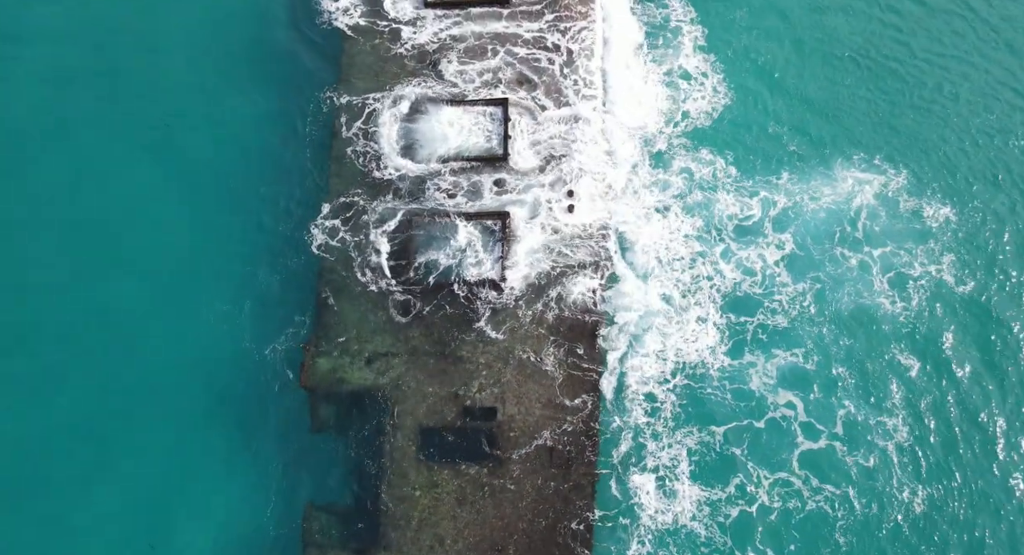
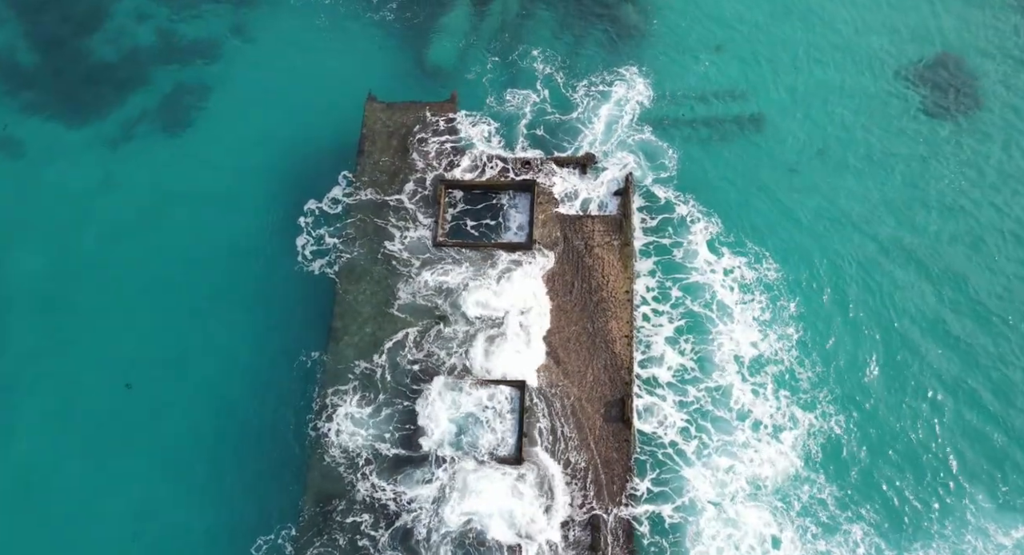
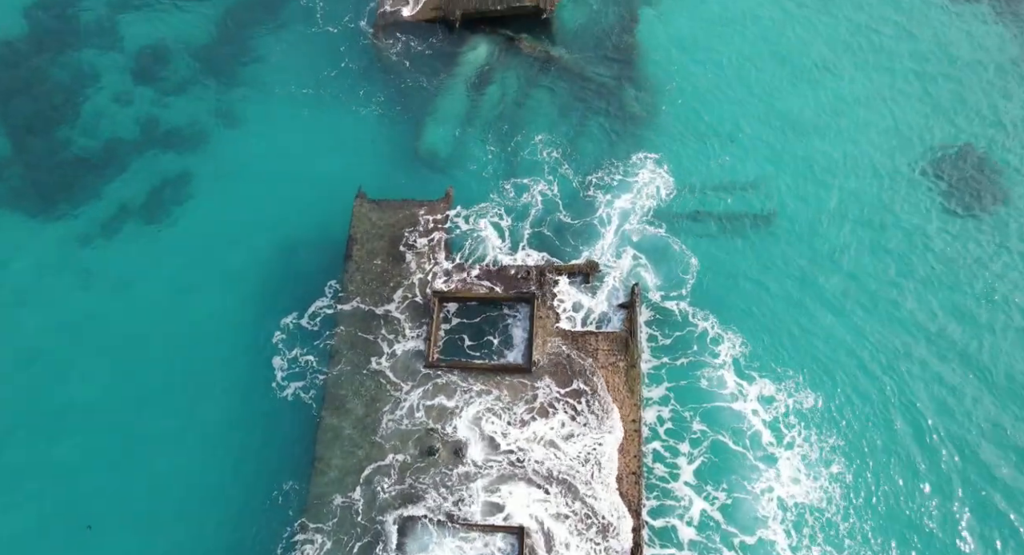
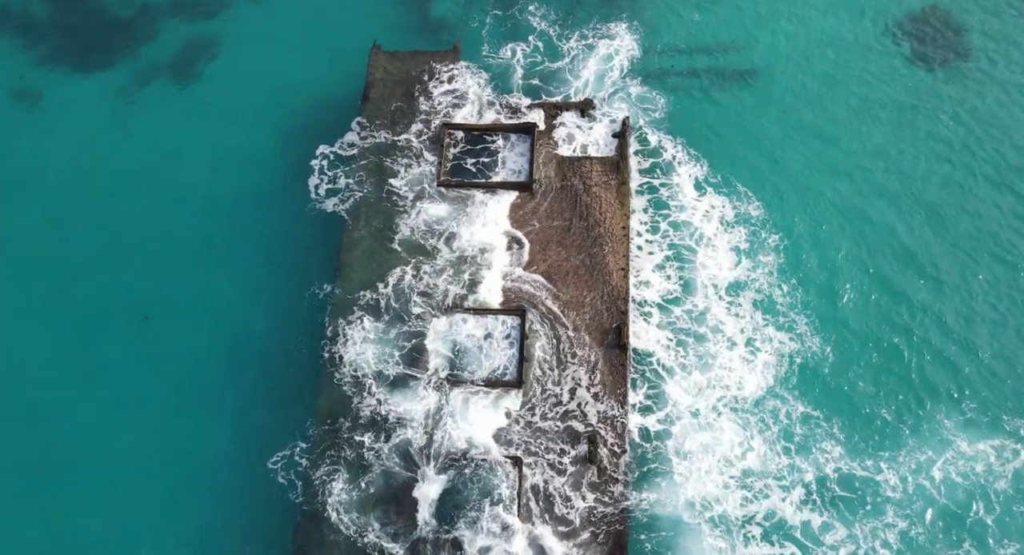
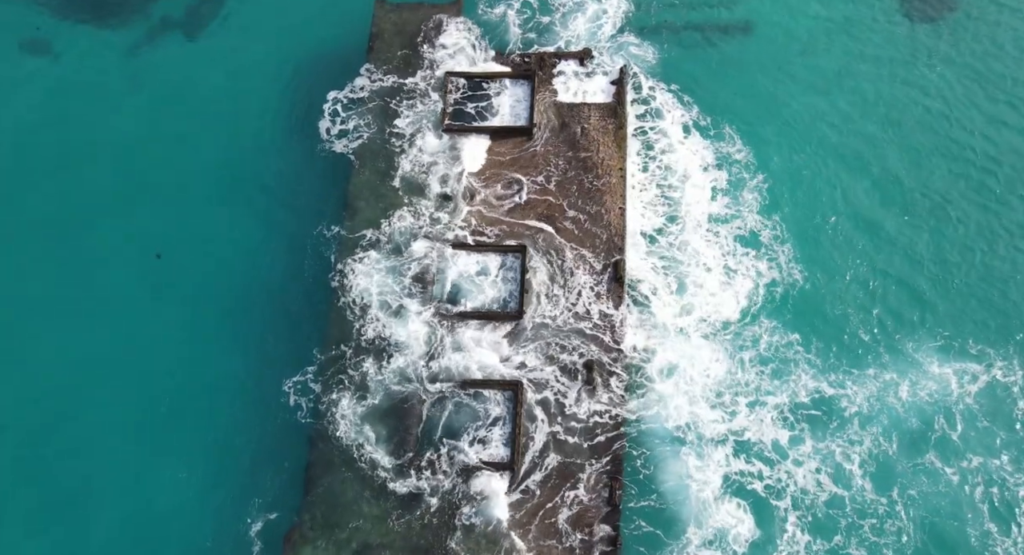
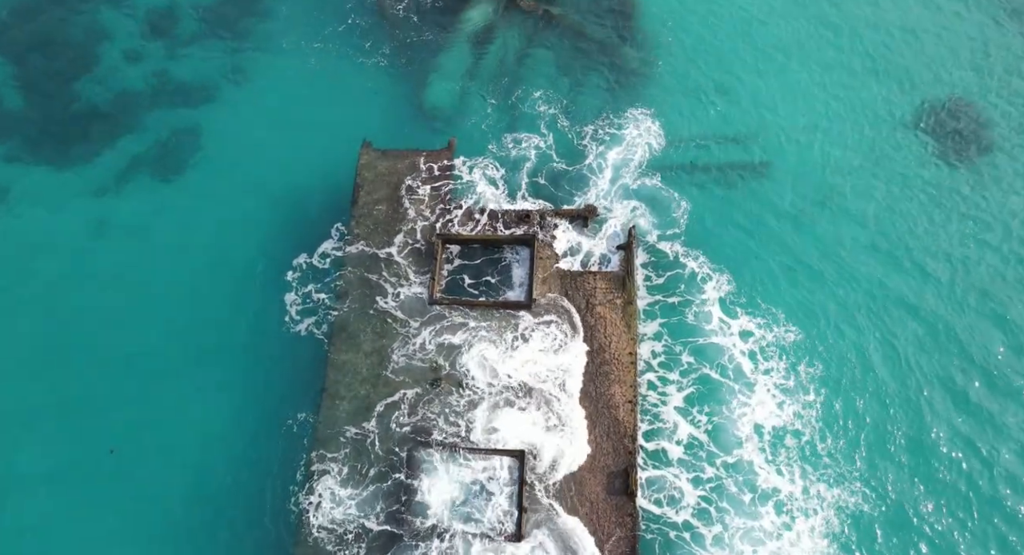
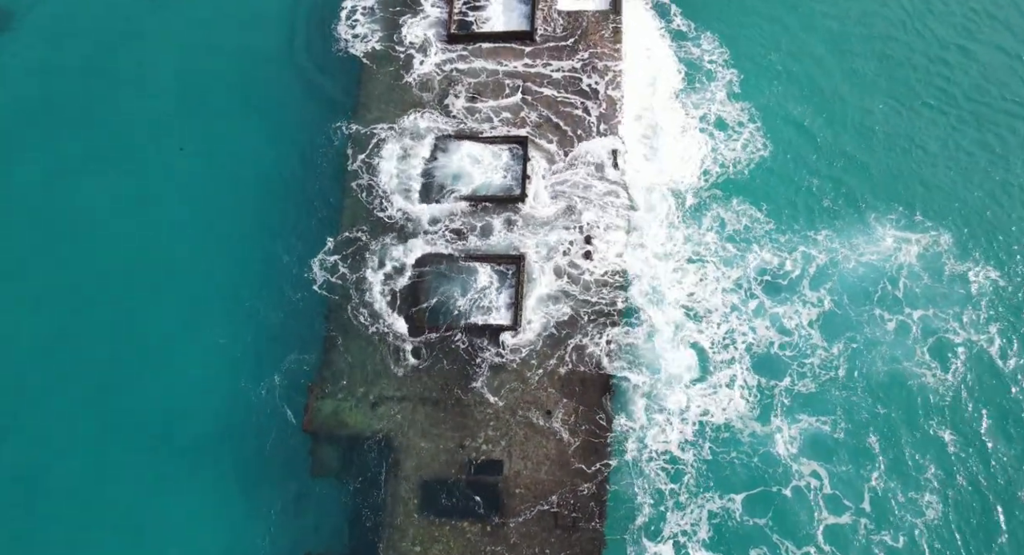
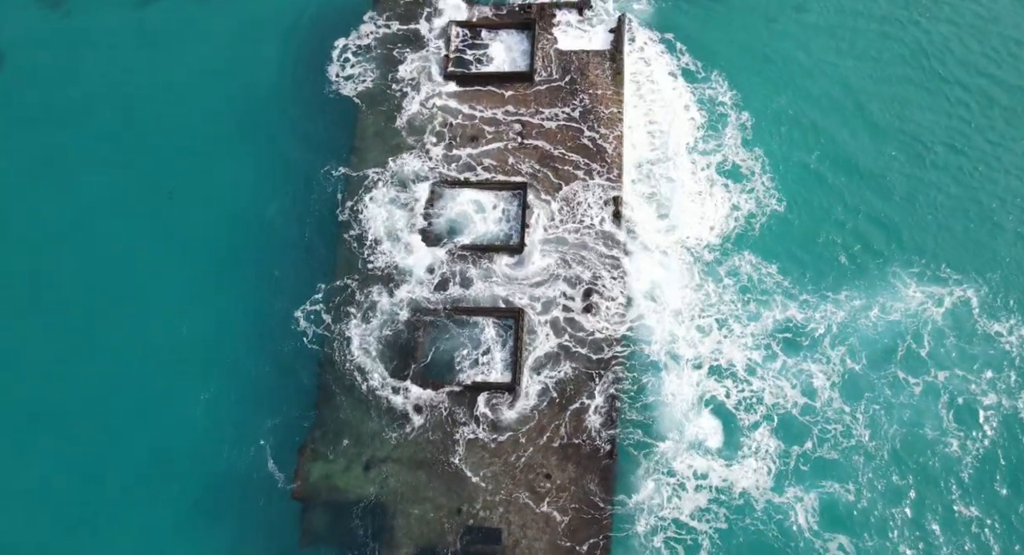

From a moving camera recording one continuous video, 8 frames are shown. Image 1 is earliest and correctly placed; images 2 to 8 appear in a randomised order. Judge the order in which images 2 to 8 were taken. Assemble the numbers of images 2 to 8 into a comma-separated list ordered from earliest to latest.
7, 8, 5, 4, 2, 6, 3
